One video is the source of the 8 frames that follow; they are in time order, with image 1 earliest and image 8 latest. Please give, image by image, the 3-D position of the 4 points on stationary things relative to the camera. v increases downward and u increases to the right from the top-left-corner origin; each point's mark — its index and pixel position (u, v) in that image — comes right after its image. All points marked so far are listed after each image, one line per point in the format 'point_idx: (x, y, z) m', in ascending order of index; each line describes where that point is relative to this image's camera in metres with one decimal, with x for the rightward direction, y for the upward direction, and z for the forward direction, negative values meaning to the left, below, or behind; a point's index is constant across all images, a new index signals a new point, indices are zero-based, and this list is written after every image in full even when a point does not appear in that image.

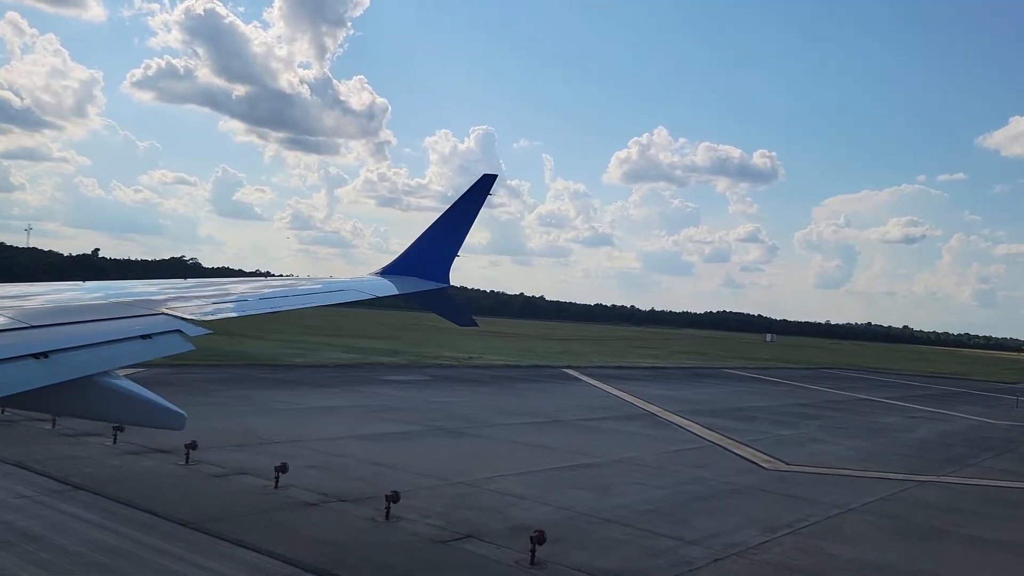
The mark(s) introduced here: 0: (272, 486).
0: (-3.2, -2.7, +10.7) m
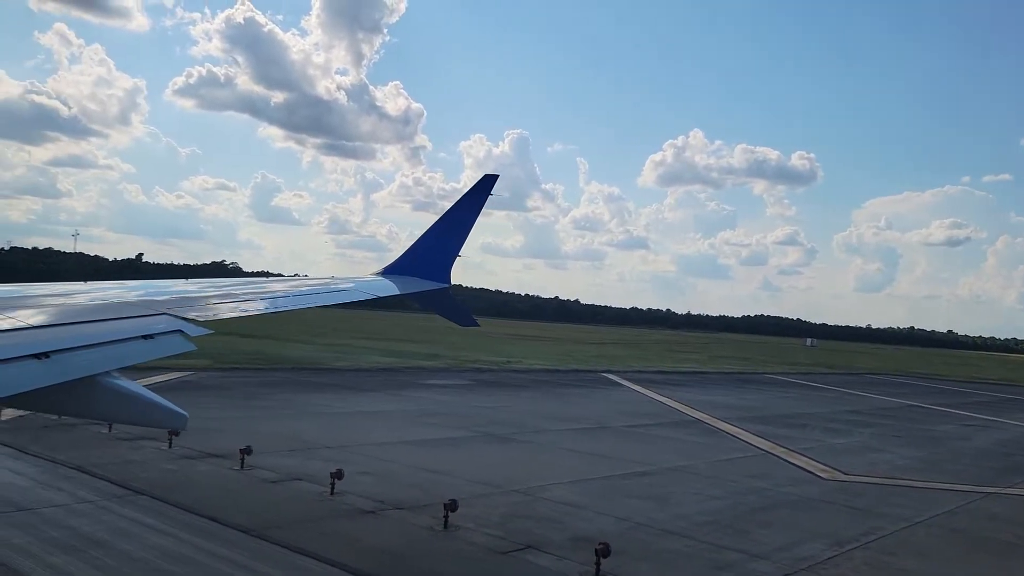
0: (-2.5, -2.7, +10.7) m
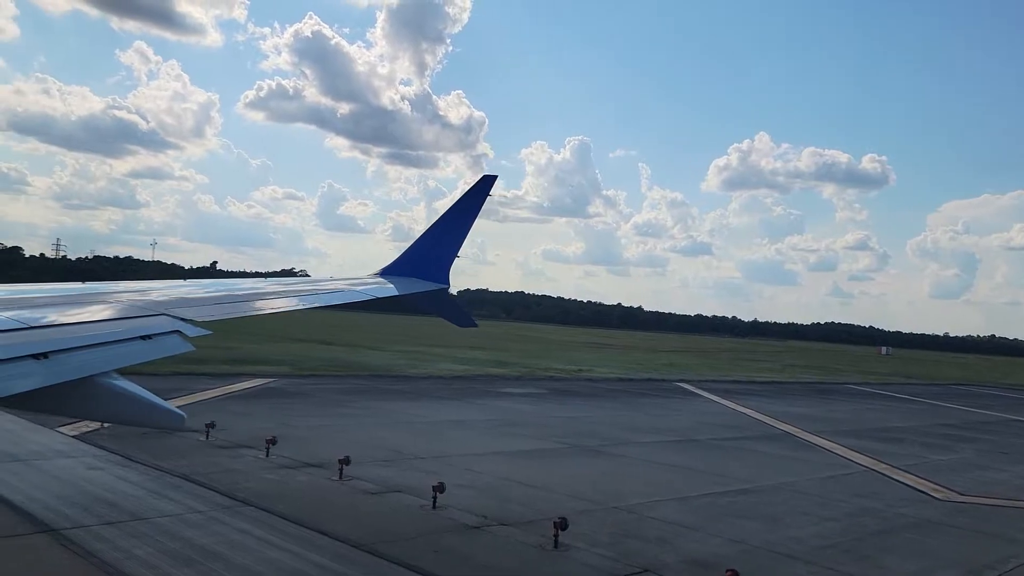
0: (-1.1, -2.9, +10.5) m
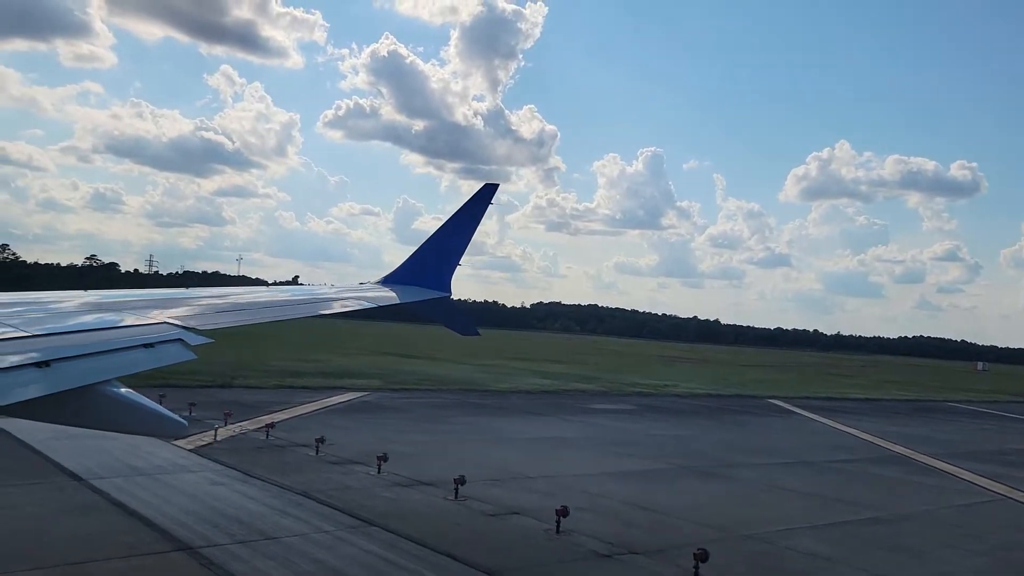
0: (+0.5, -3.1, +10.1) m
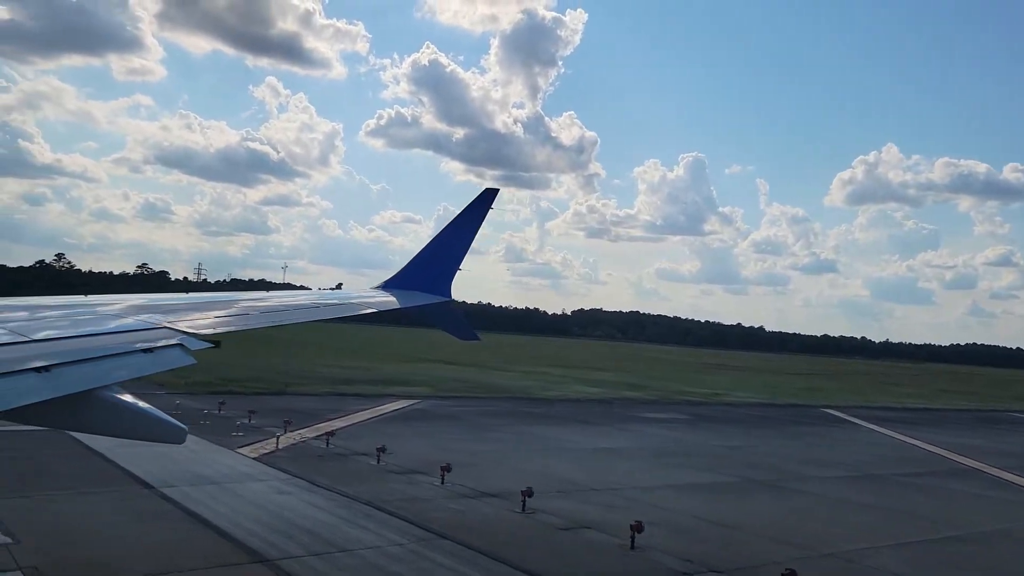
0: (+1.4, -3.2, +9.9) m
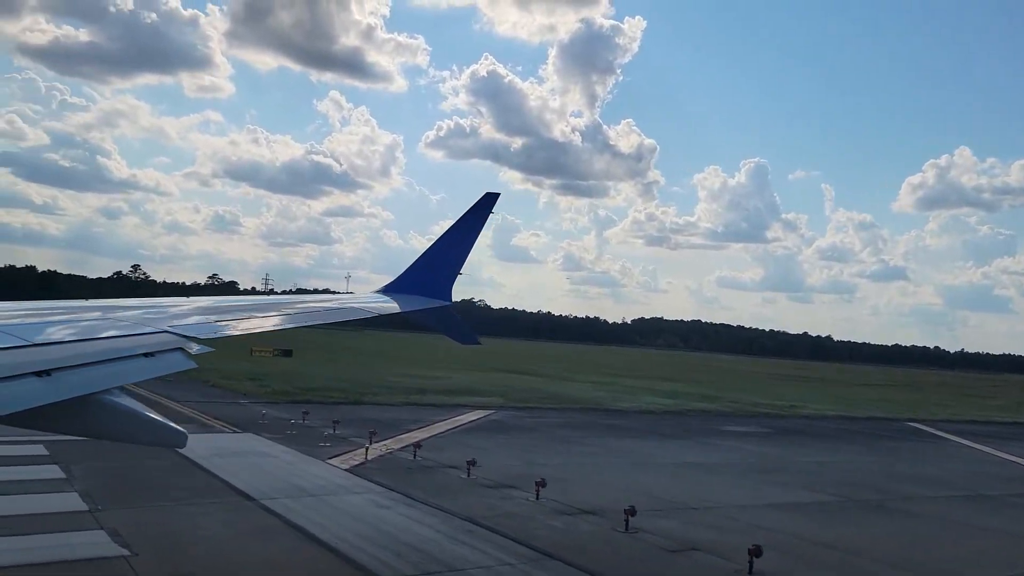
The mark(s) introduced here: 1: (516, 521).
0: (+2.7, -3.3, +9.4) m
1: (0.0, -3.3, +11.3) m
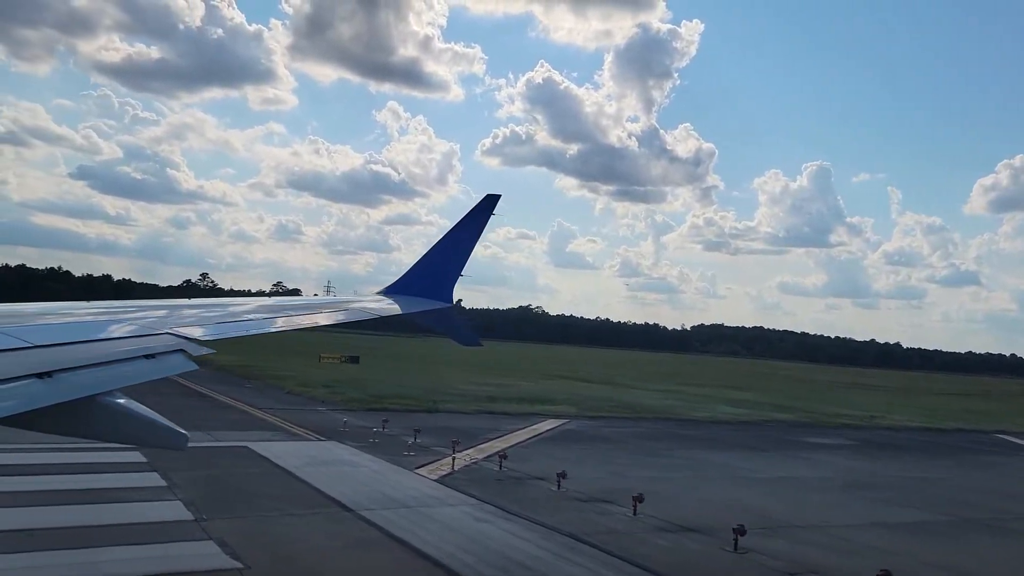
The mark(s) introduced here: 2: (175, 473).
0: (+4.0, -3.4, +8.9) m
1: (+1.4, -3.4, +10.9) m
2: (-5.8, -3.2, +13.8) m
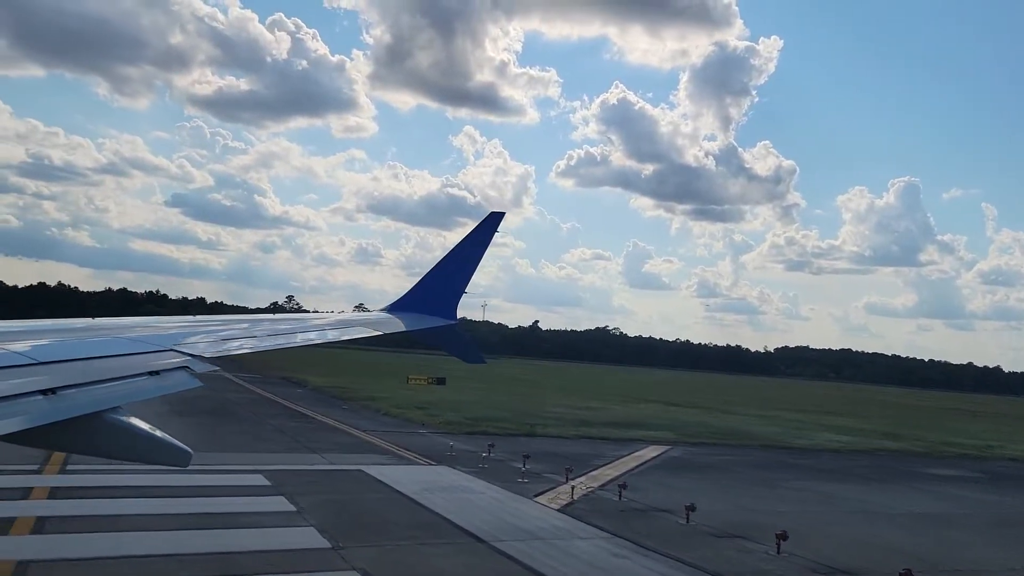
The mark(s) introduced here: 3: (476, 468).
0: (+5.7, -3.7, +7.9) m
1: (+3.3, -3.8, +10.3) m
2: (-3.6, -3.6, +13.8) m
3: (-0.9, -4.4, +19.2) m
